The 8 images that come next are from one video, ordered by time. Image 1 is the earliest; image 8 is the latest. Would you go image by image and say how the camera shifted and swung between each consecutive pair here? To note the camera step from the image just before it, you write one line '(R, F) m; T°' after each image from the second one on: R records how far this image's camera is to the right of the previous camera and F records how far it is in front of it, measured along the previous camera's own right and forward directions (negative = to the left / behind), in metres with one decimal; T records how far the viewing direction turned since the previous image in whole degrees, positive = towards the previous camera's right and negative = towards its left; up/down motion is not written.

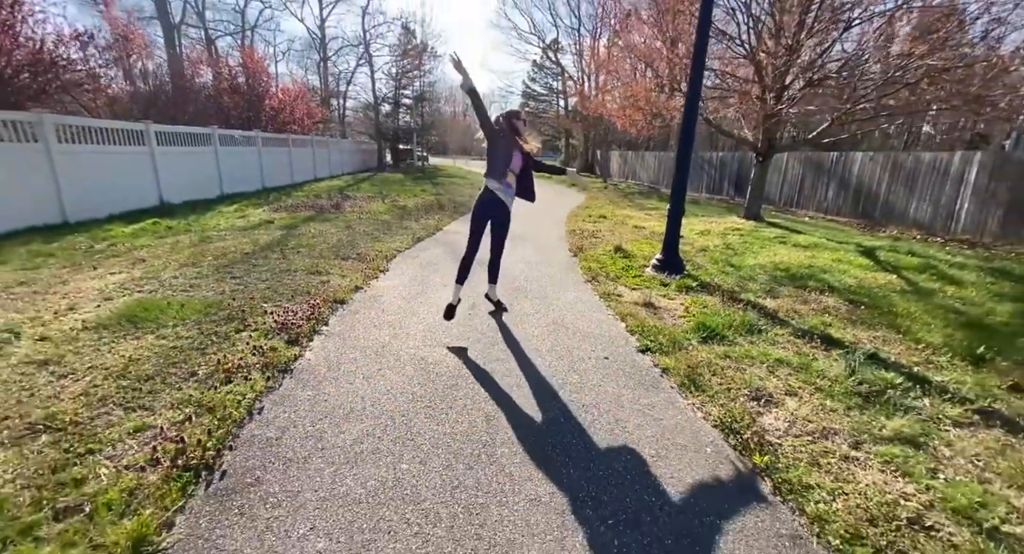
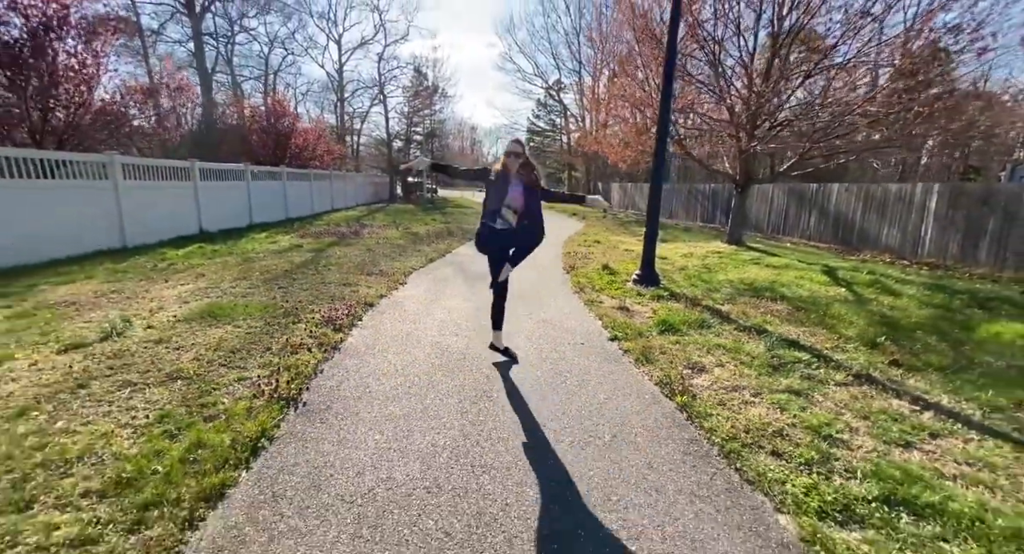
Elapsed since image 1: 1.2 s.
(+0.1, -1.1) m; -1°
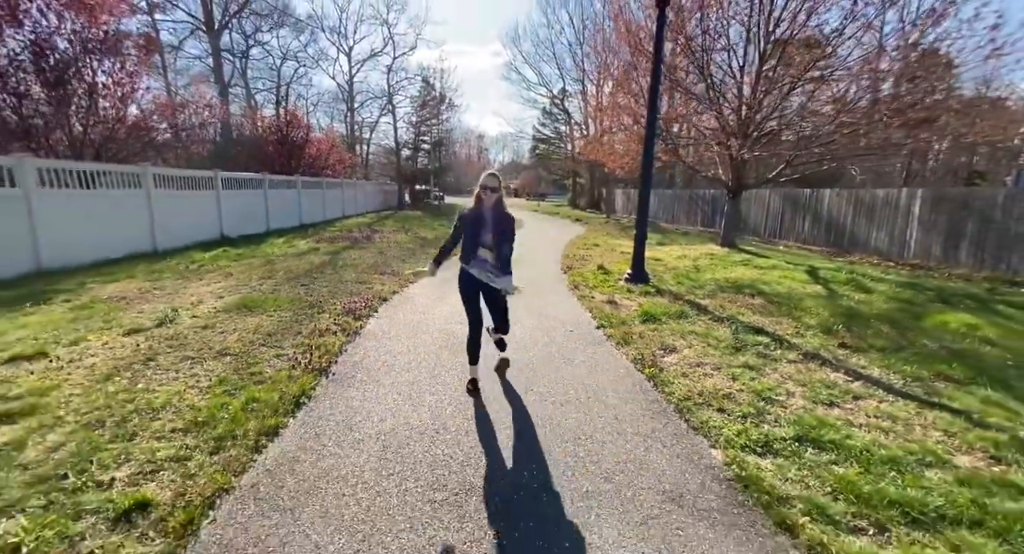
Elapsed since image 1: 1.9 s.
(+0.1, -0.7) m; -1°
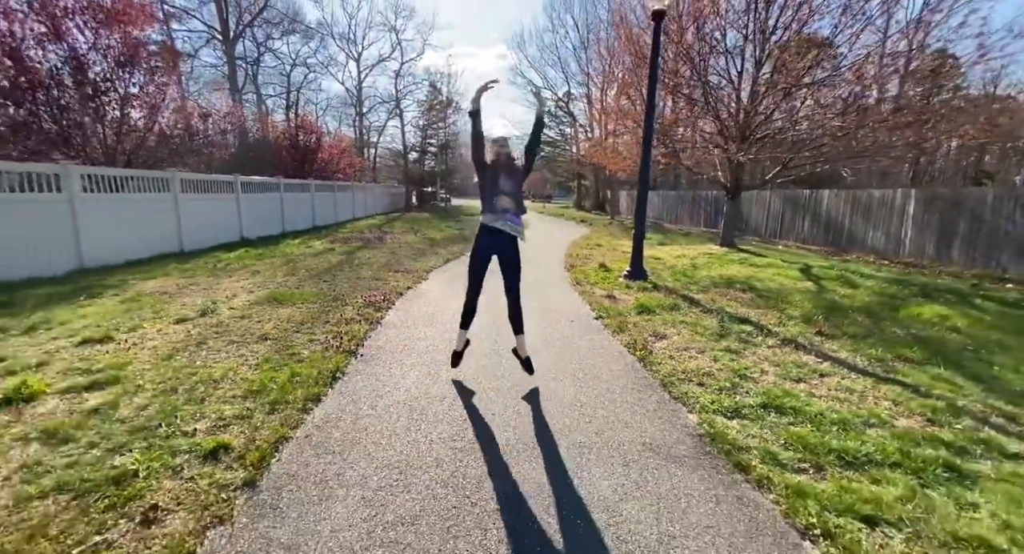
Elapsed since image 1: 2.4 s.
(0.0, -0.5) m; -1°
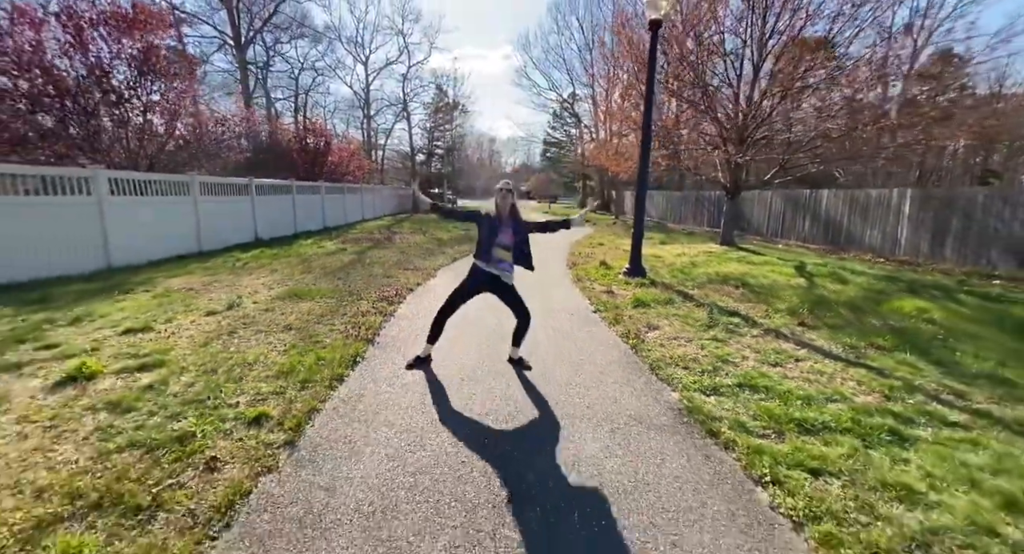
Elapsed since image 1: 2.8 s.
(0.0, -0.4) m; -1°
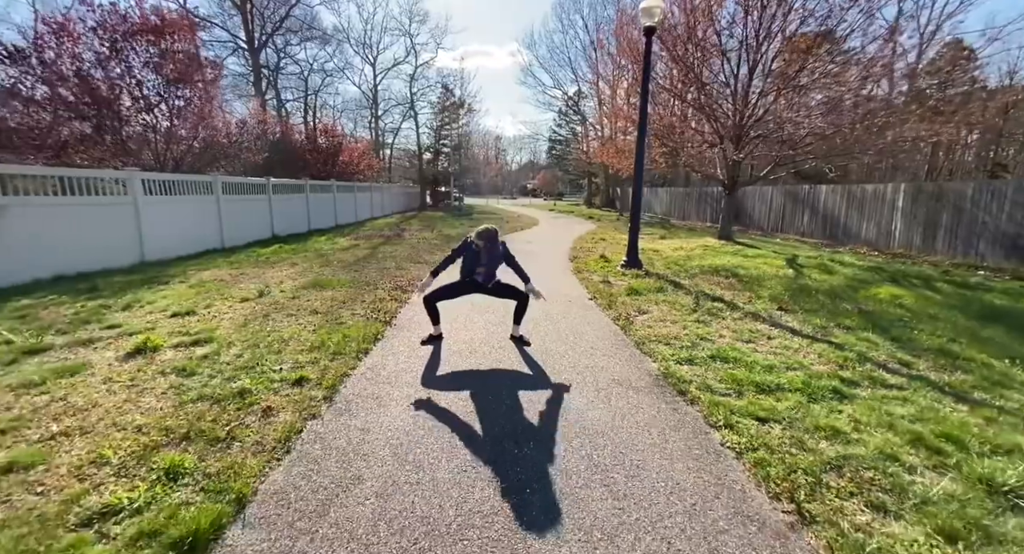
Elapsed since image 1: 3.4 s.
(+0.1, -0.6) m; -1°
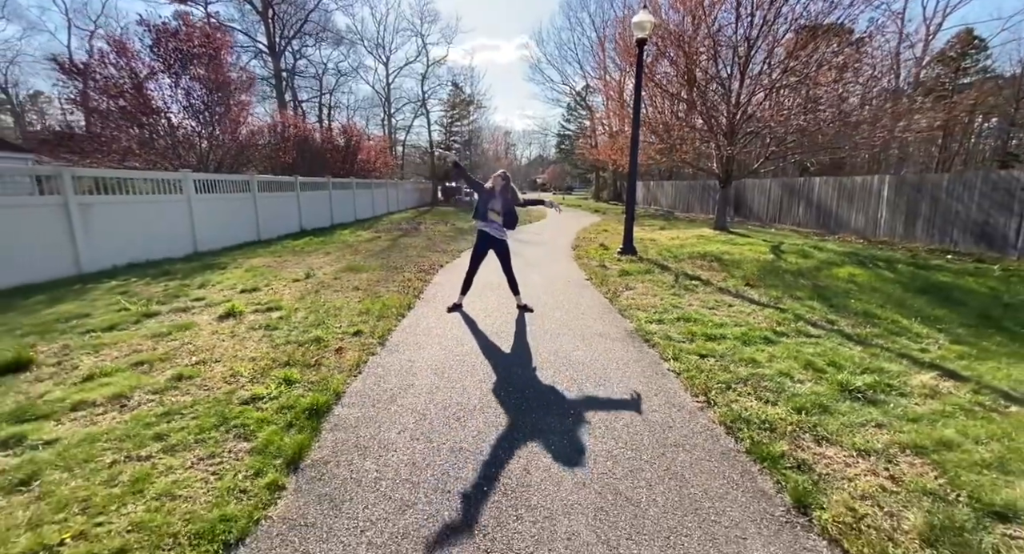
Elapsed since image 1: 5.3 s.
(+0.1, -1.2) m; -1°
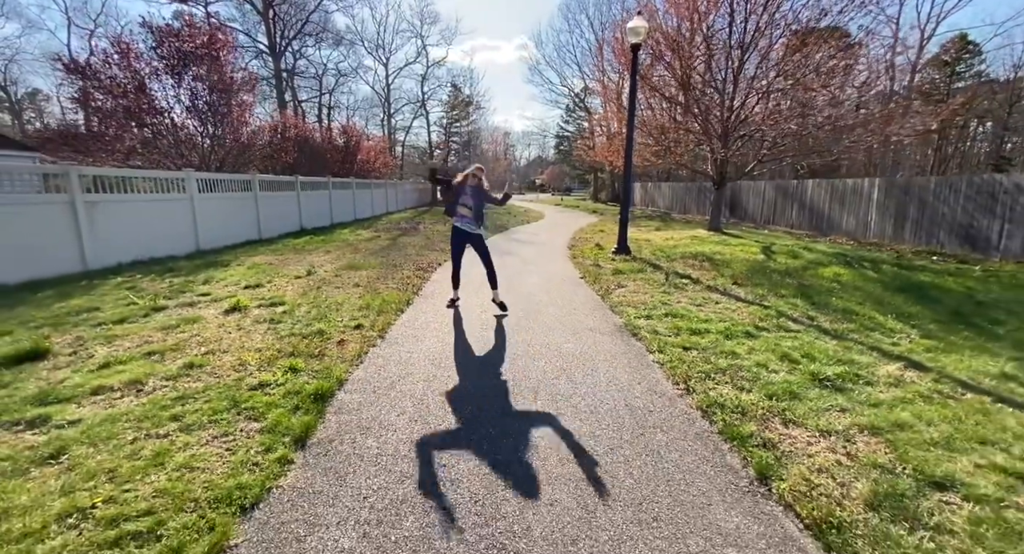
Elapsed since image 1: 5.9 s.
(0.0, -0.2) m; 0°
